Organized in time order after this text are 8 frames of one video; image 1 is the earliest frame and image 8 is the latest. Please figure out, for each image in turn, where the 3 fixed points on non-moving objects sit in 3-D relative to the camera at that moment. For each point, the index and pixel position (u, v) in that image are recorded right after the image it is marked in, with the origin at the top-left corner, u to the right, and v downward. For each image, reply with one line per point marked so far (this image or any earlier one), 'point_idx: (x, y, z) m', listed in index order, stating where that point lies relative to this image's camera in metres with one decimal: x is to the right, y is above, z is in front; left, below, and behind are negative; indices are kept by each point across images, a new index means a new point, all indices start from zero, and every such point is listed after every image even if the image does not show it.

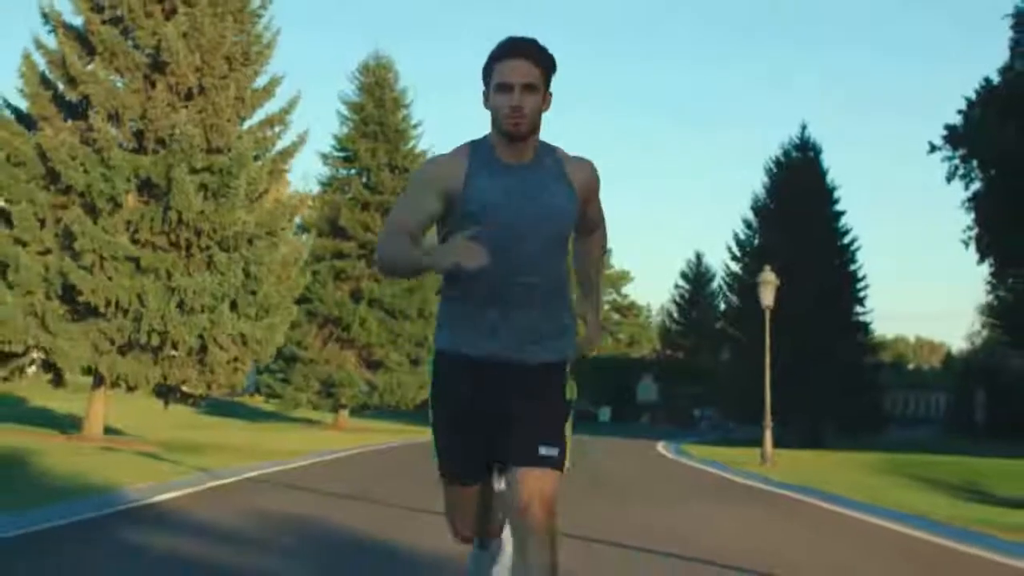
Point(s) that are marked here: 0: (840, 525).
0: (+4.4, -3.0, +18.7) m
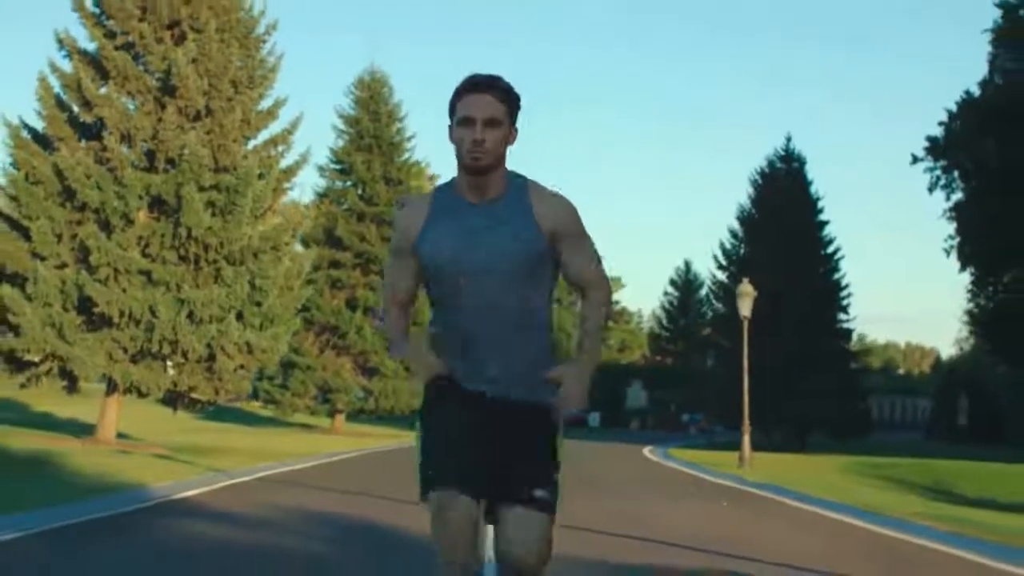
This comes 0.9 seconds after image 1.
0: (+4.2, -3.2, +20.4) m
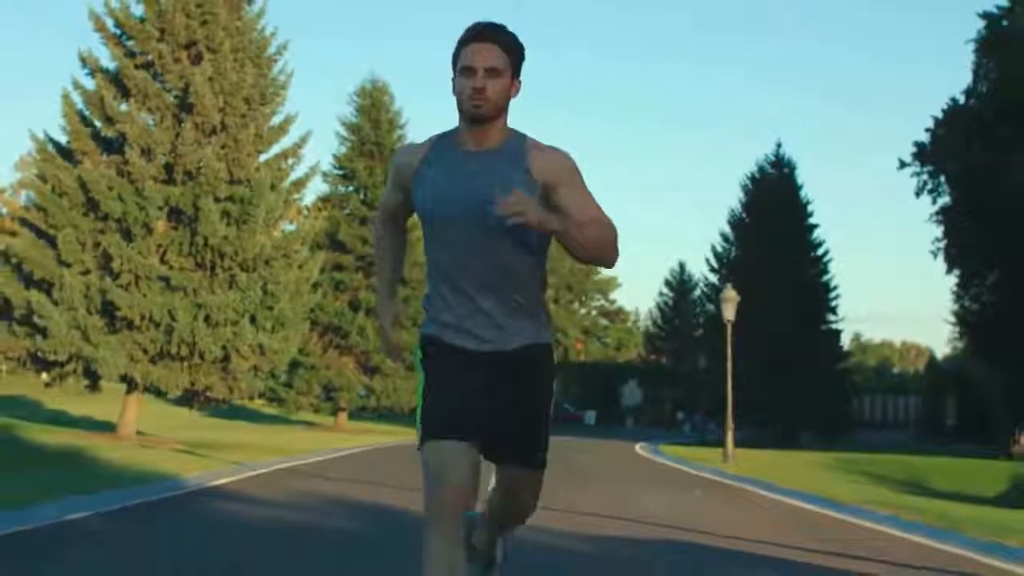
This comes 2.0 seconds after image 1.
0: (+4.2, -3.4, +22.3) m
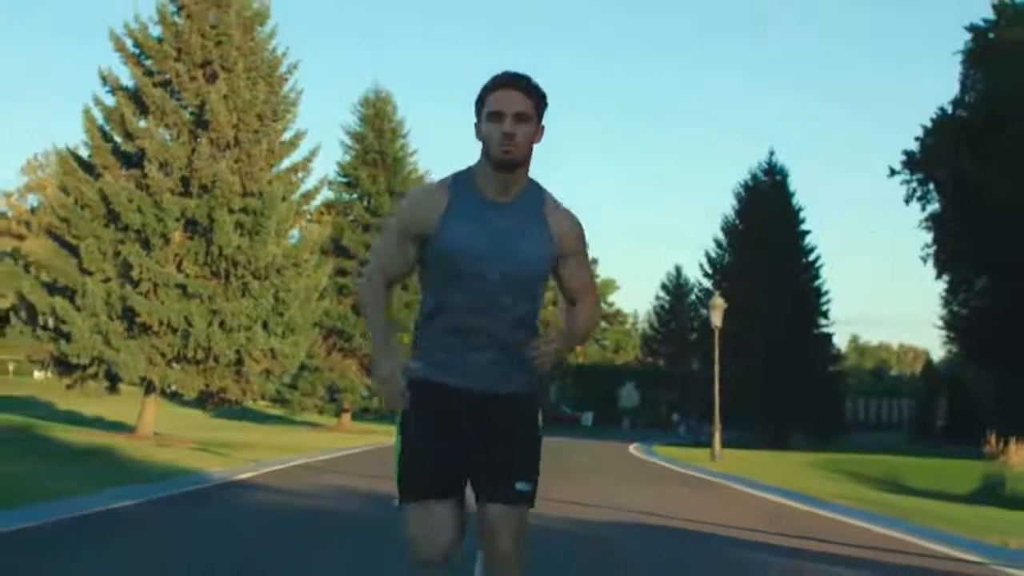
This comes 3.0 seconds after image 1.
0: (+4.1, -3.6, +24.1) m
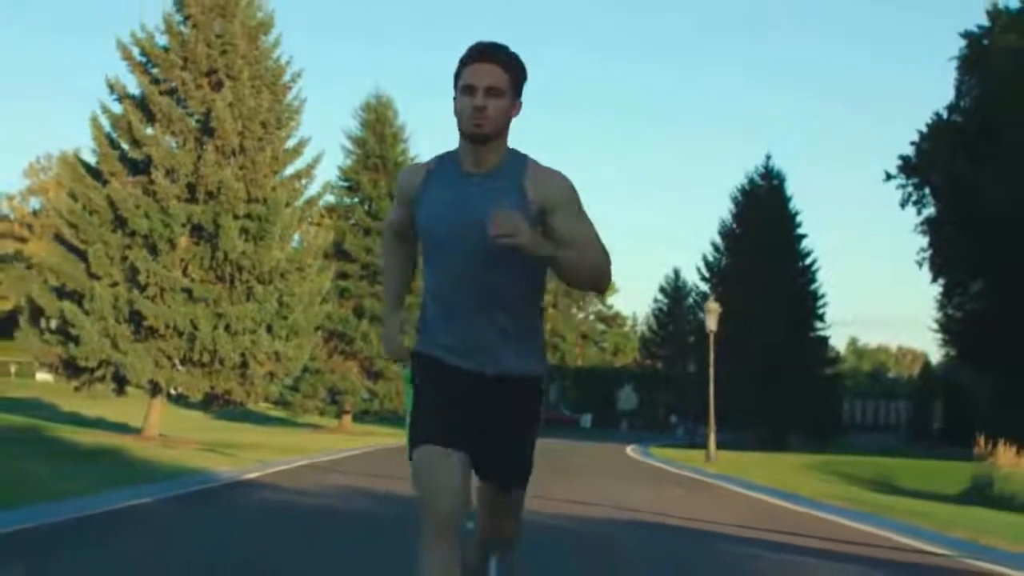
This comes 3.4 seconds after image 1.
0: (+4.1, -3.7, +24.8) m
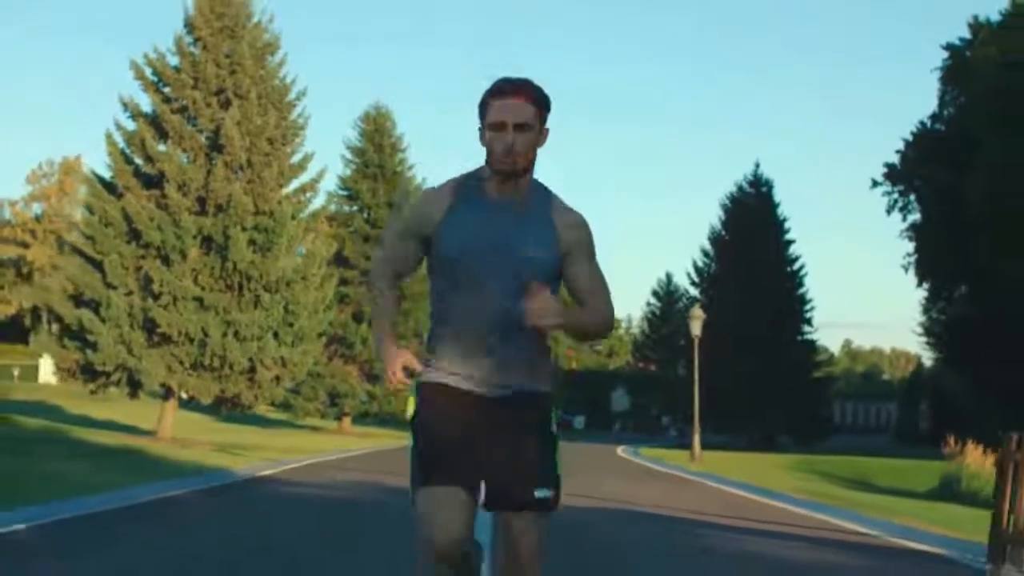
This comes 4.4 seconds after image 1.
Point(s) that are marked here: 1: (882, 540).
0: (+4.0, -3.8, +26.6) m
1: (+4.2, -2.9, +17.0) m
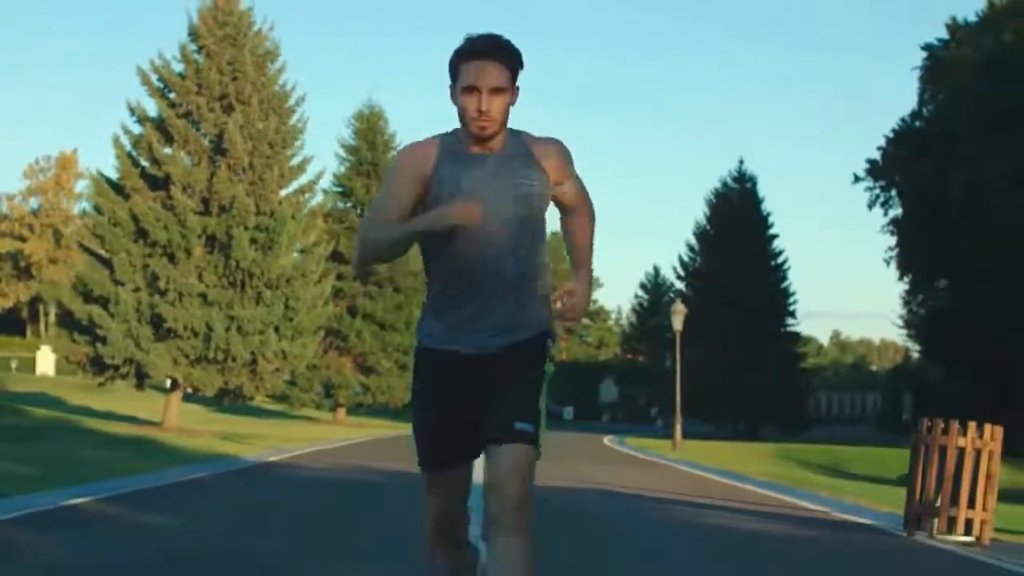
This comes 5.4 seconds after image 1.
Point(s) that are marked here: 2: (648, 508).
0: (+3.8, -3.8, +28.5) m
1: (+4.1, -3.0, +18.9) m
2: (+1.7, -2.9, +18.9) m
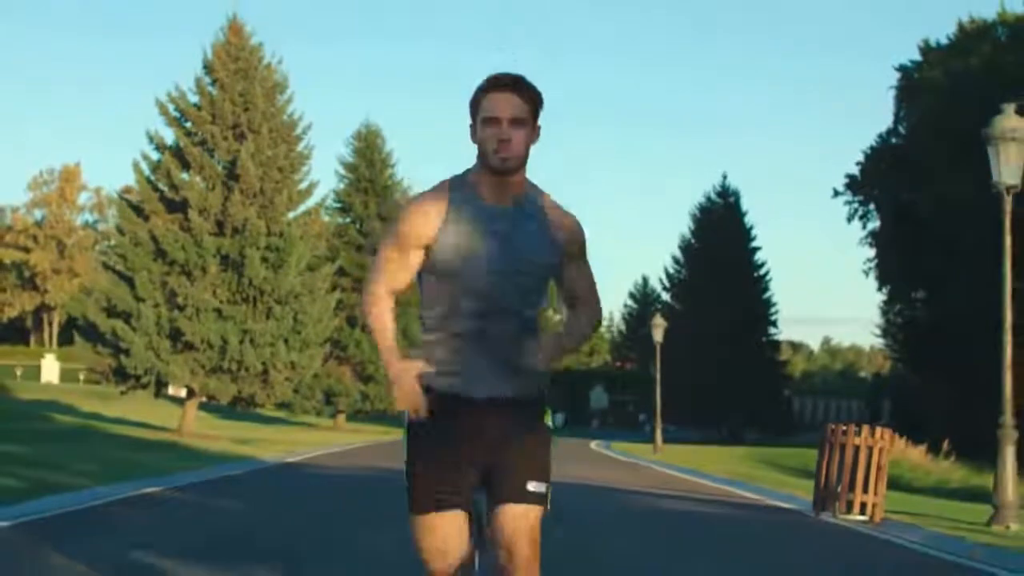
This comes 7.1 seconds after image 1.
0: (+3.6, -4.2, +31.5) m
1: (+4.0, -3.3, +21.9) m
2: (+1.5, -3.2, +22.0) m
